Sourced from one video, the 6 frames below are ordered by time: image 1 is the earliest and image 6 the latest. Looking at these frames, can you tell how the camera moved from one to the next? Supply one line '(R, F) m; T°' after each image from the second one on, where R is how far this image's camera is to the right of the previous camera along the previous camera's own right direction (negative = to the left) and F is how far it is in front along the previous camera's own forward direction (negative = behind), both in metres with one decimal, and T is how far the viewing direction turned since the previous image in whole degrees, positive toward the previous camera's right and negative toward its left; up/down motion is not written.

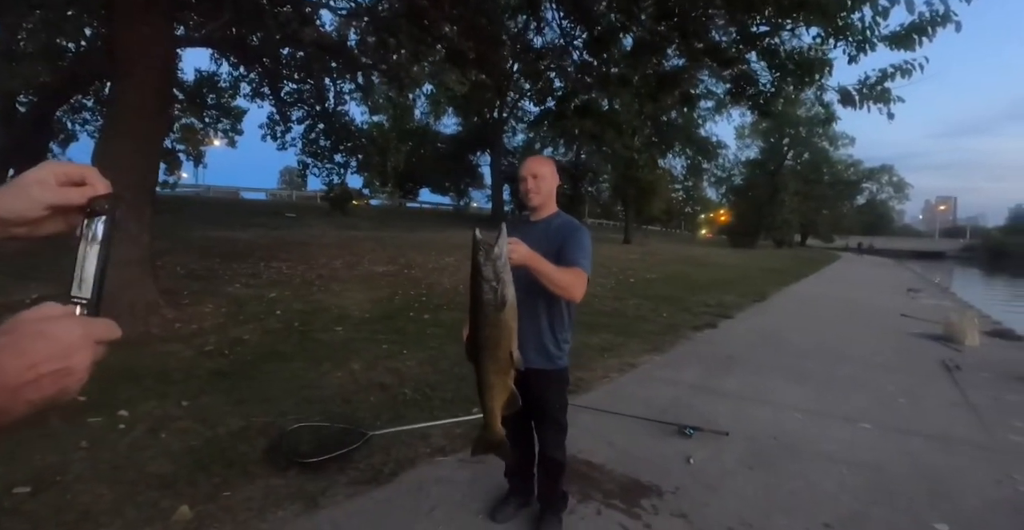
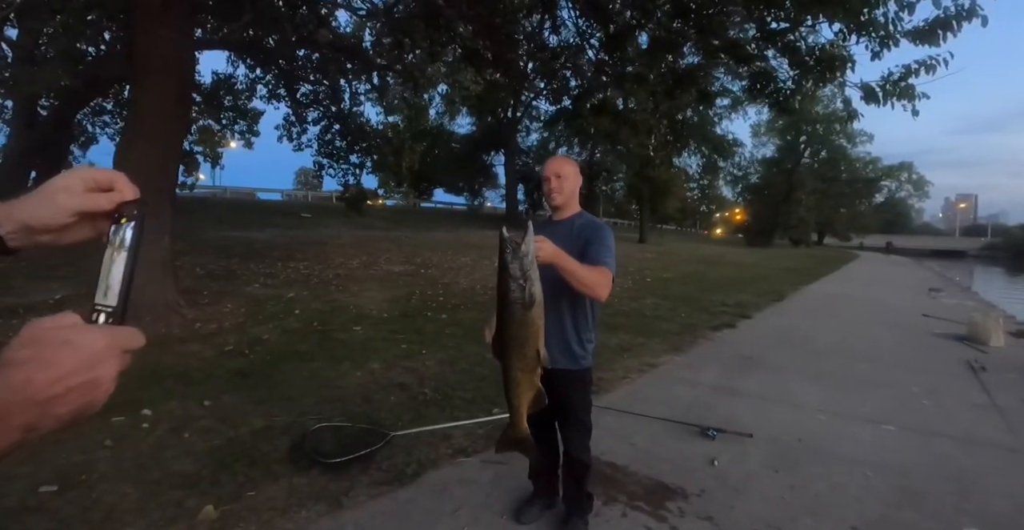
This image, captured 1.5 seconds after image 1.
(-0.1, 0.0) m; -1°
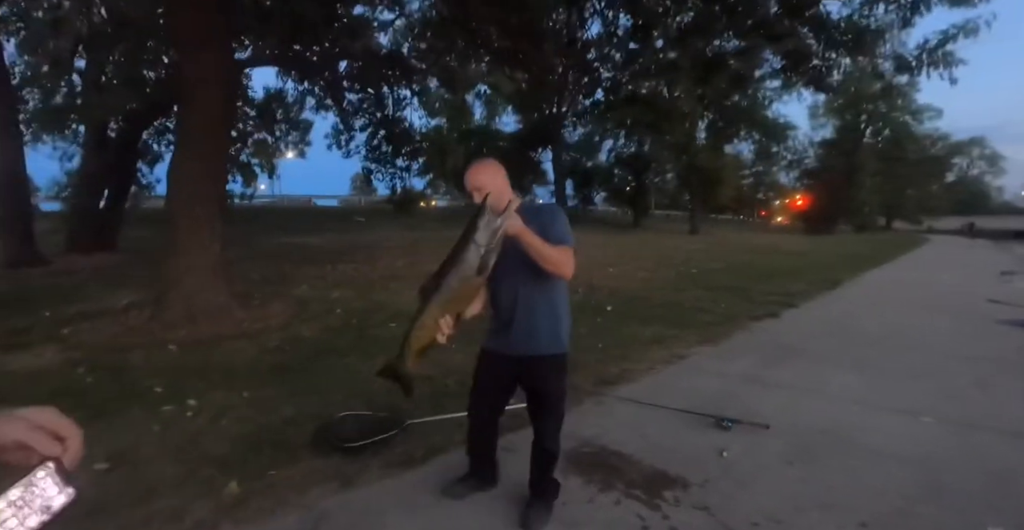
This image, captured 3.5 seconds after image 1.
(+0.4, -0.1) m; -6°
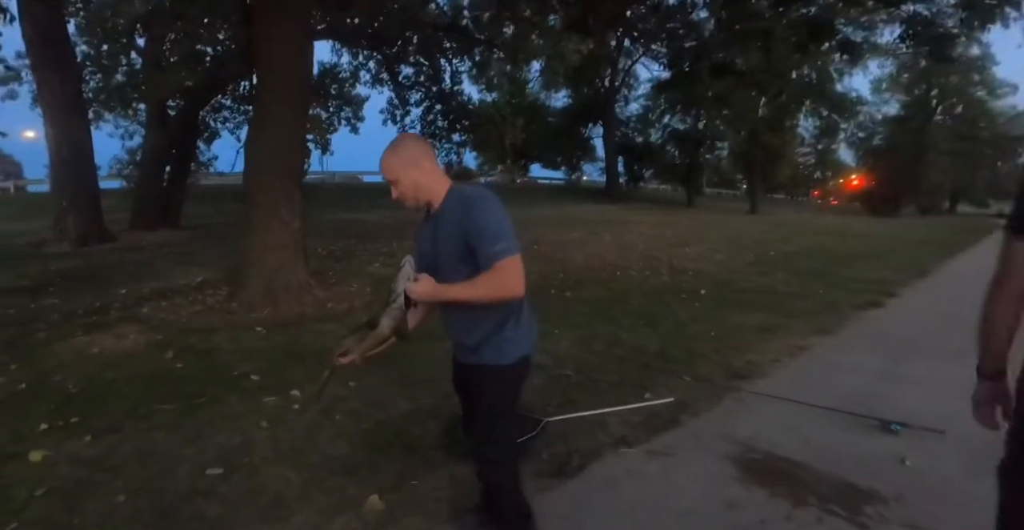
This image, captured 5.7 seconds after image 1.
(-0.8, +0.6) m; -3°
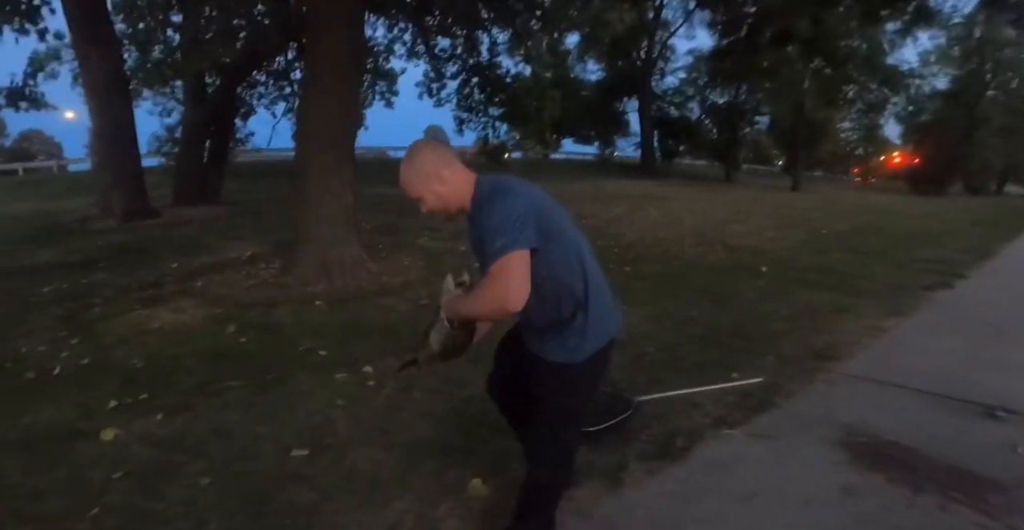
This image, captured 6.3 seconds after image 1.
(-0.4, +0.2) m; -2°
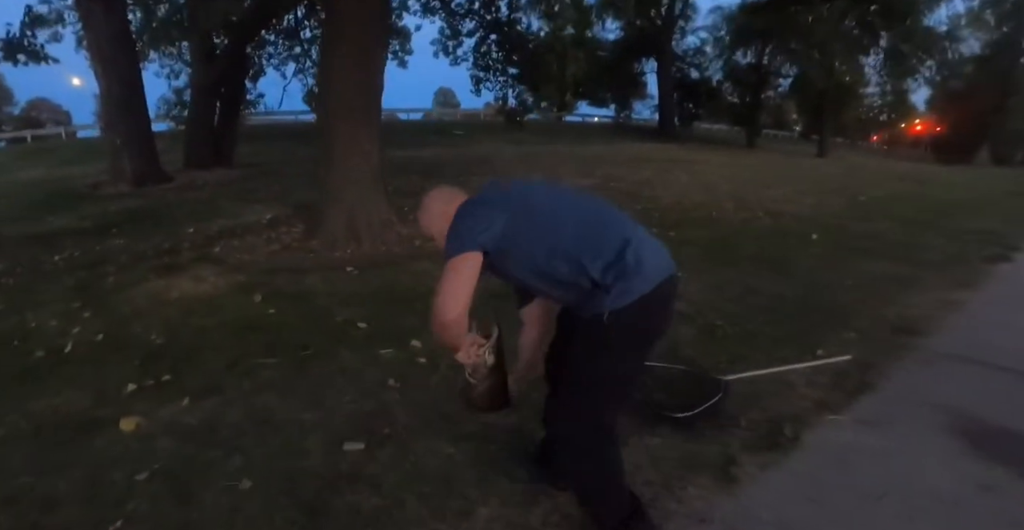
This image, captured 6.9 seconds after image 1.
(-0.4, +0.4) m; -1°
